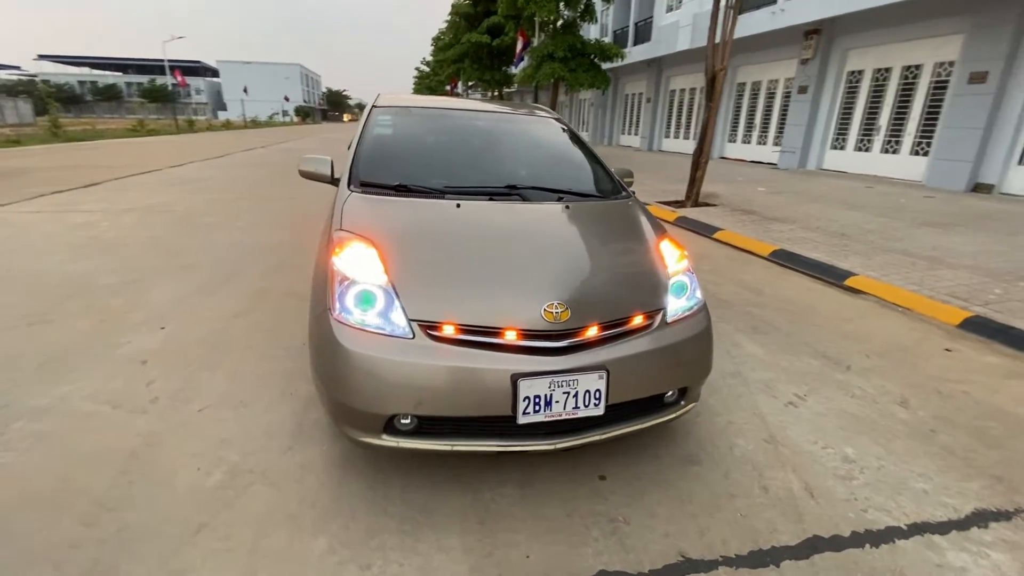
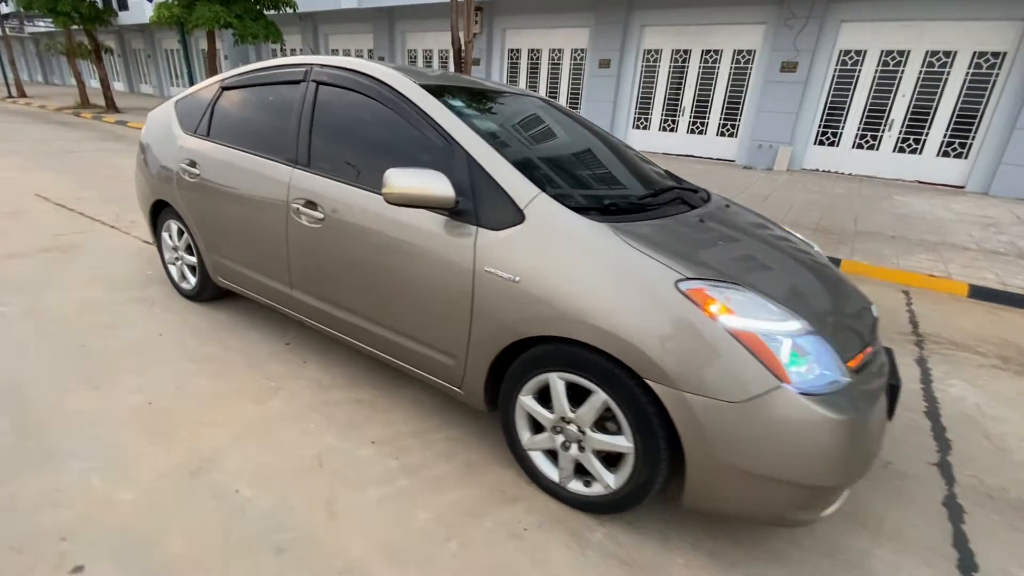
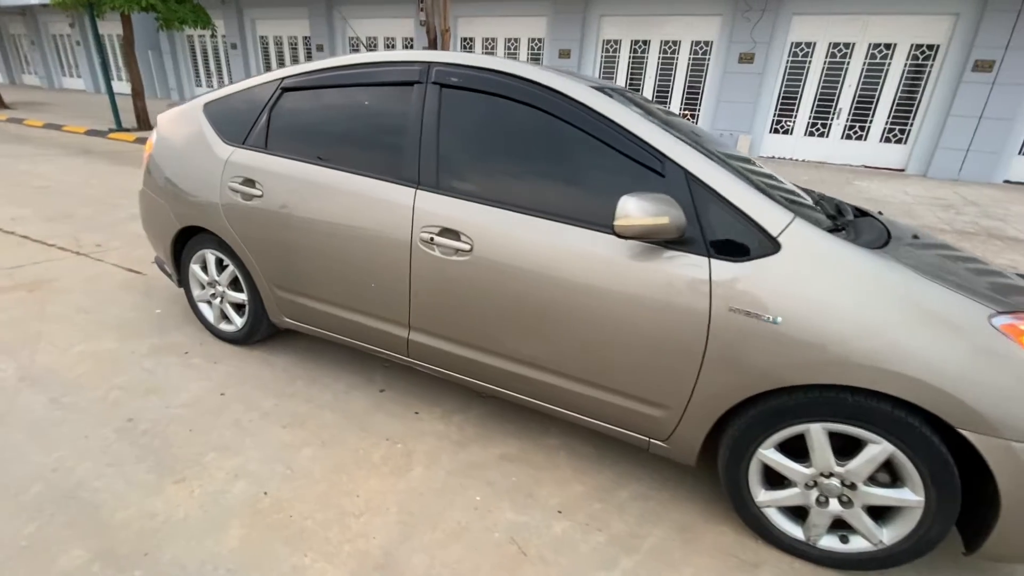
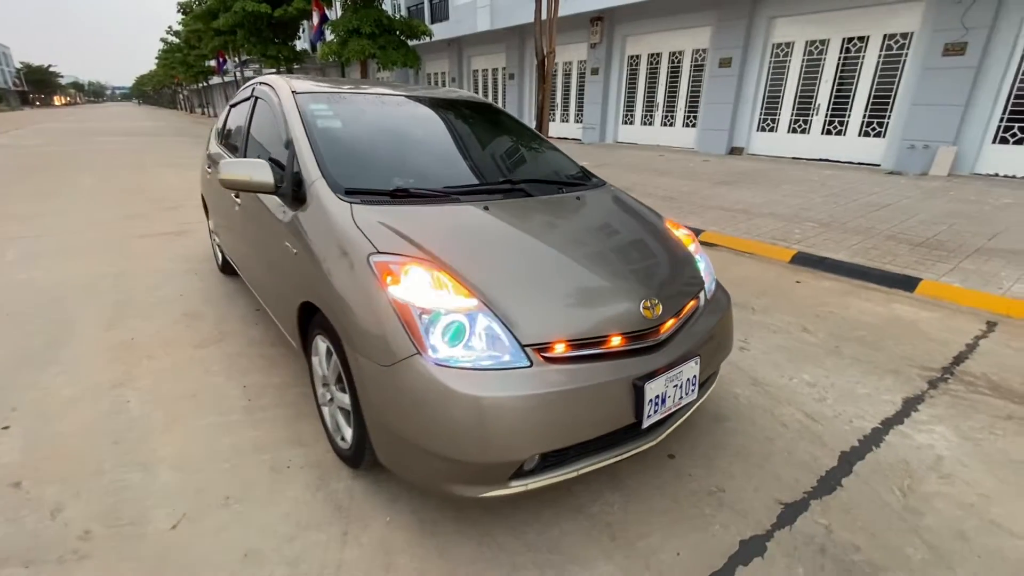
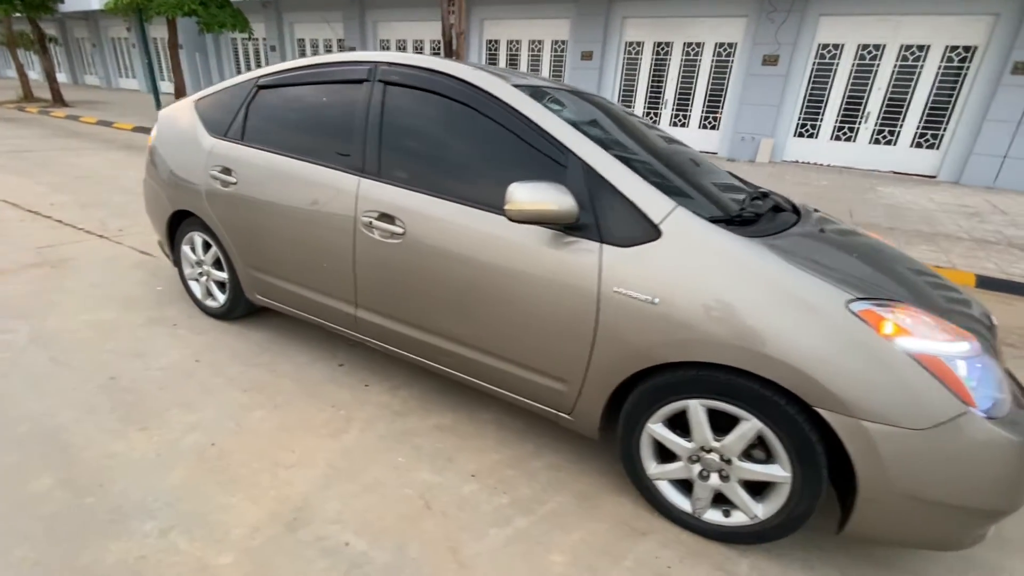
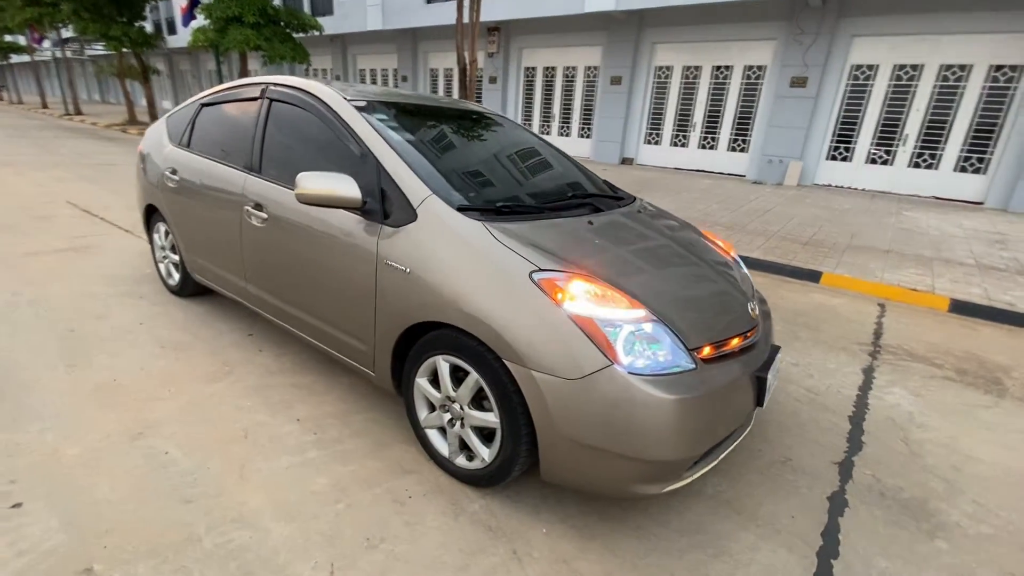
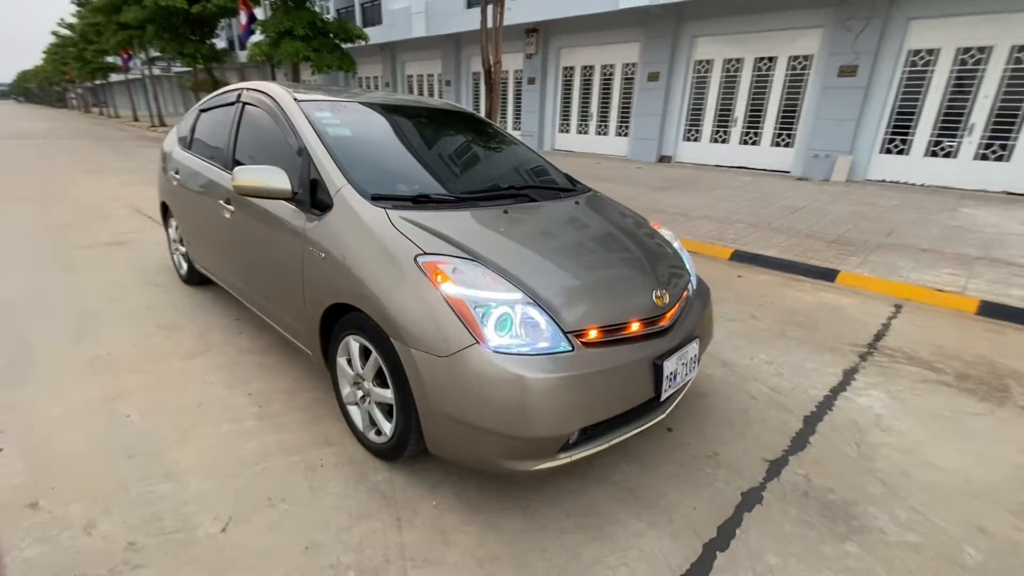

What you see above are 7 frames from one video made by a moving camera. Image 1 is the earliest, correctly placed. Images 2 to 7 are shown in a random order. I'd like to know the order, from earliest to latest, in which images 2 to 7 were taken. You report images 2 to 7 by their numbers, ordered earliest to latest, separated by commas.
4, 7, 6, 2, 5, 3
